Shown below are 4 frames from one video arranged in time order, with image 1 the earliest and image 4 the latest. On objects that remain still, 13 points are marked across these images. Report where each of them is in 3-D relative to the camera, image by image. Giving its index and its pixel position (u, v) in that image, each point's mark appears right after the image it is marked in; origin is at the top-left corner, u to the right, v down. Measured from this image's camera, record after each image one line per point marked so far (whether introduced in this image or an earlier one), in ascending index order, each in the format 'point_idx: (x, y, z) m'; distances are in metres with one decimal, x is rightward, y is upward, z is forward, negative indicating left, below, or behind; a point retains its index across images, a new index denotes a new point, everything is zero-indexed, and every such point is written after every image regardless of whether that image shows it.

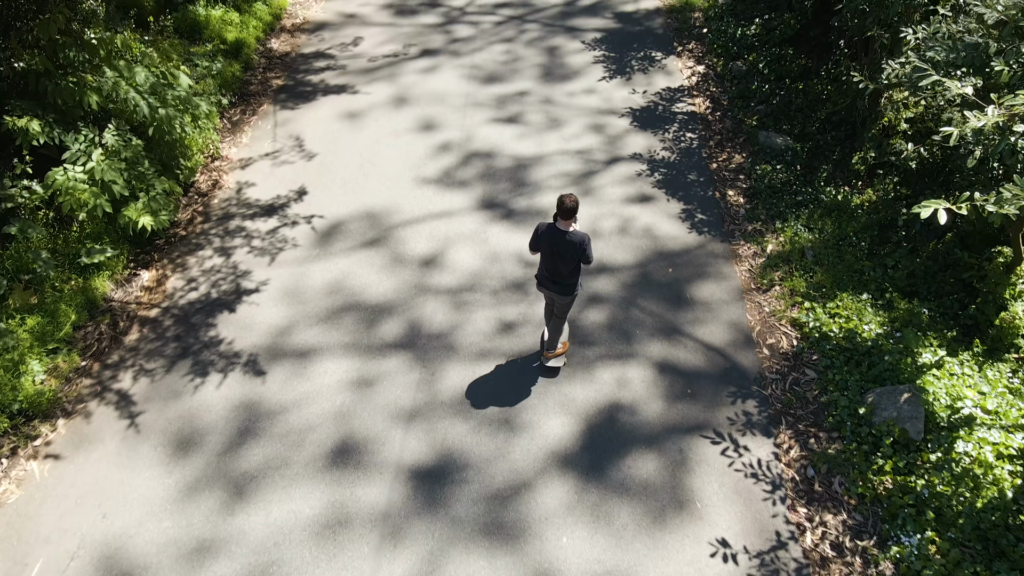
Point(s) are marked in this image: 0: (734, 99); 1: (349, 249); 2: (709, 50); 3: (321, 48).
0: (+2.7, +2.4, +9.3) m
1: (-1.6, +0.4, +7.1) m
2: (+2.7, +3.3, +10.3) m
3: (-2.7, +3.4, +10.6) m
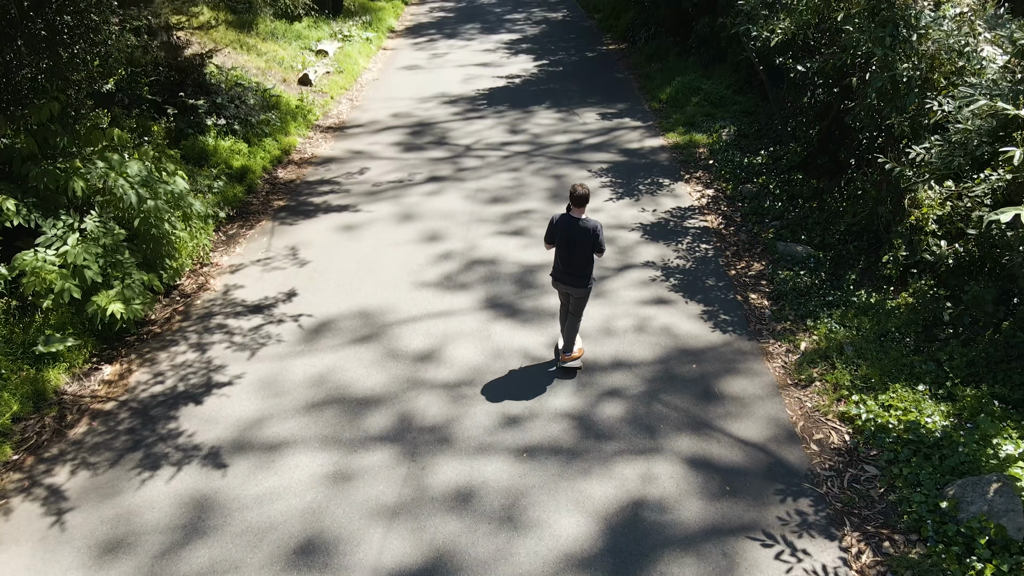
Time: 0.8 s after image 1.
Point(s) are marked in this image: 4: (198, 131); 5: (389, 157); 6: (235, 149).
0: (+2.8, +0.9, +9.0) m
1: (-1.5, -0.5, +6.4) m
2: (+2.8, +1.5, +10.2) m
3: (-2.6, +1.6, +10.6) m
4: (-4.4, +2.2, +10.5) m
5: (-1.9, +2.0, +11.3) m
6: (-3.9, +2.0, +10.6) m
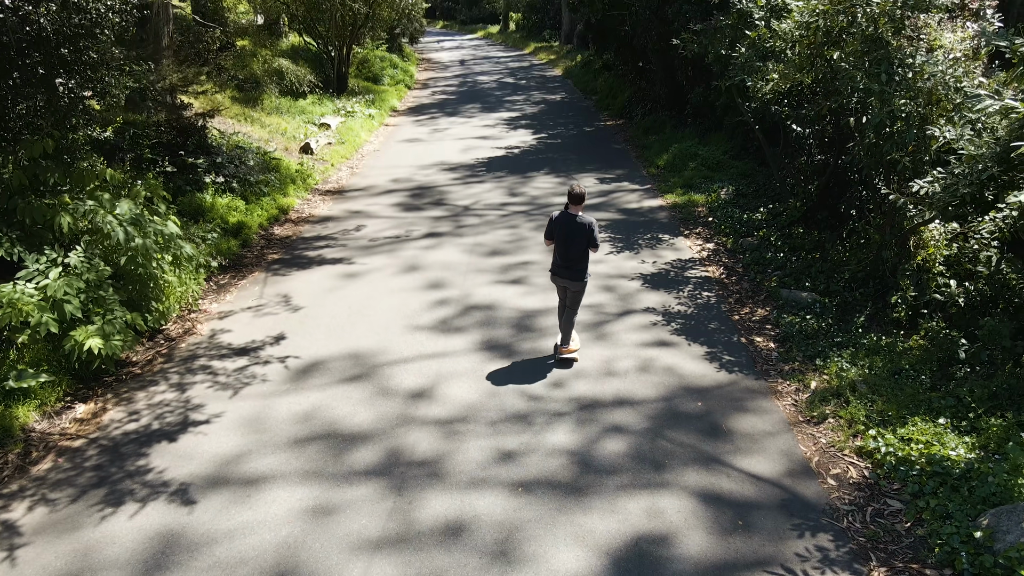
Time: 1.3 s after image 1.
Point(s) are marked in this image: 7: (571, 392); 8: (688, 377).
0: (+2.8, +0.3, +8.8) m
1: (-1.5, -0.8, +6.1) m
2: (+2.8, +0.8, +10.1) m
3: (-2.6, +0.8, +10.5) m
4: (-4.4, +1.4, +10.5) m
5: (-1.9, +1.1, +11.3) m
6: (-3.9, +1.2, +10.5) m
7: (+0.5, -0.8, +6.0) m
8: (+1.5, -0.7, +6.2) m
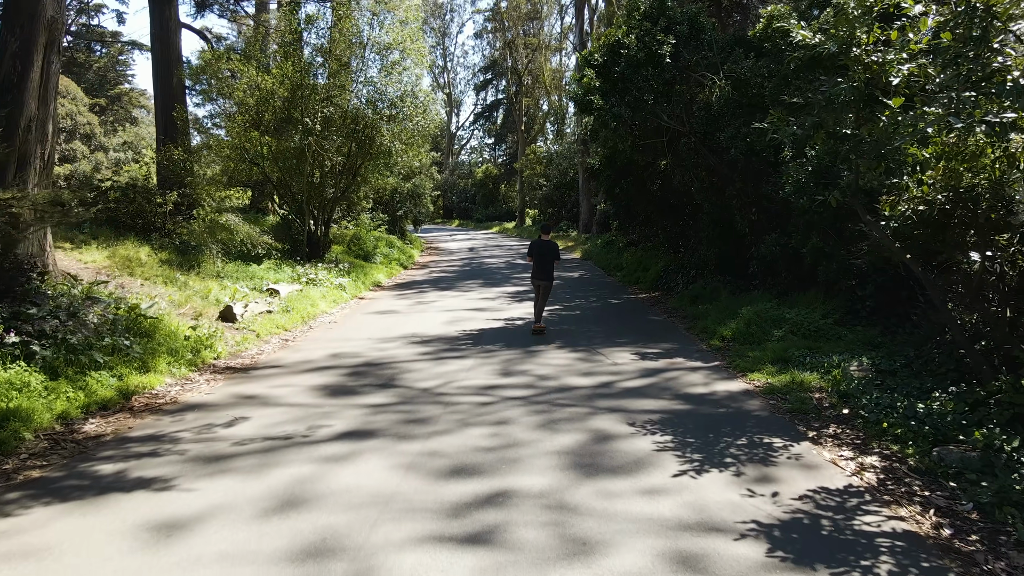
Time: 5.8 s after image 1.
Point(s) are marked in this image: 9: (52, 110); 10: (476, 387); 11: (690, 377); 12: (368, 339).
0: (+2.6, -1.2, +4.1) m
1: (-1.8, -1.5, +1.4) m
2: (+2.6, -1.1, +5.5) m
3: (-2.8, -1.1, +6.0) m
4: (-4.6, -0.5, +6.2) m
5: (-2.0, -1.1, +6.8) m
6: (-4.1, -0.8, +6.2) m
7: (+0.2, -1.5, +1.2) m
8: (+1.2, -1.5, +1.4) m
9: (-6.0, +2.3, +9.8) m
10: (-0.4, -1.0, +7.3) m
11: (+1.8, -0.9, +7.6) m
12: (-2.0, -0.7, +10.3) m
